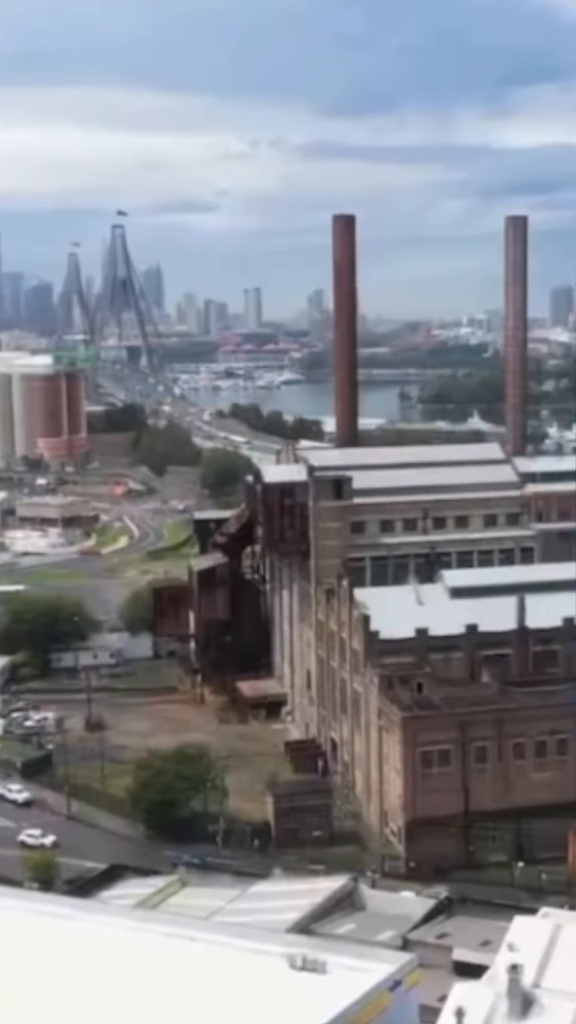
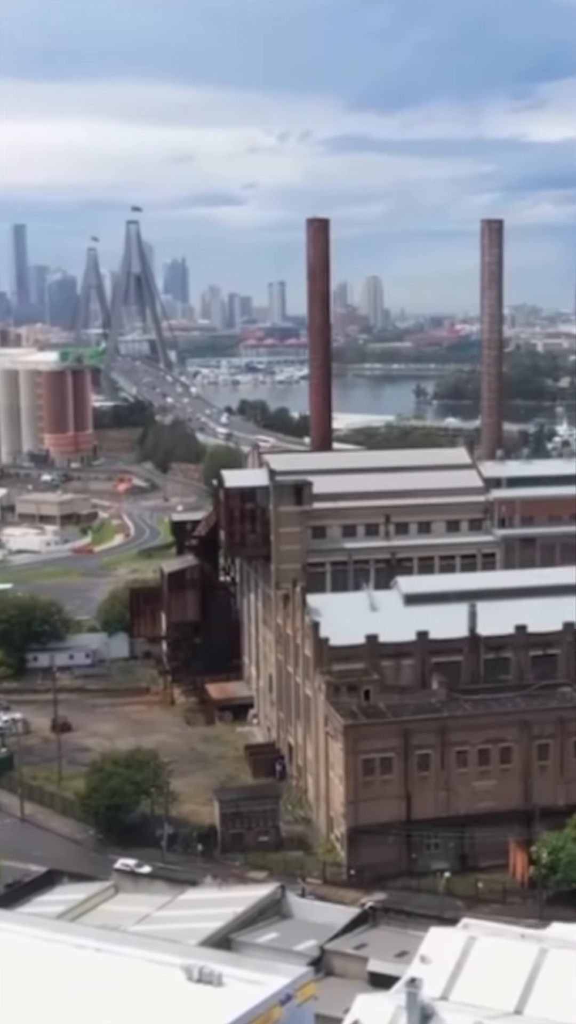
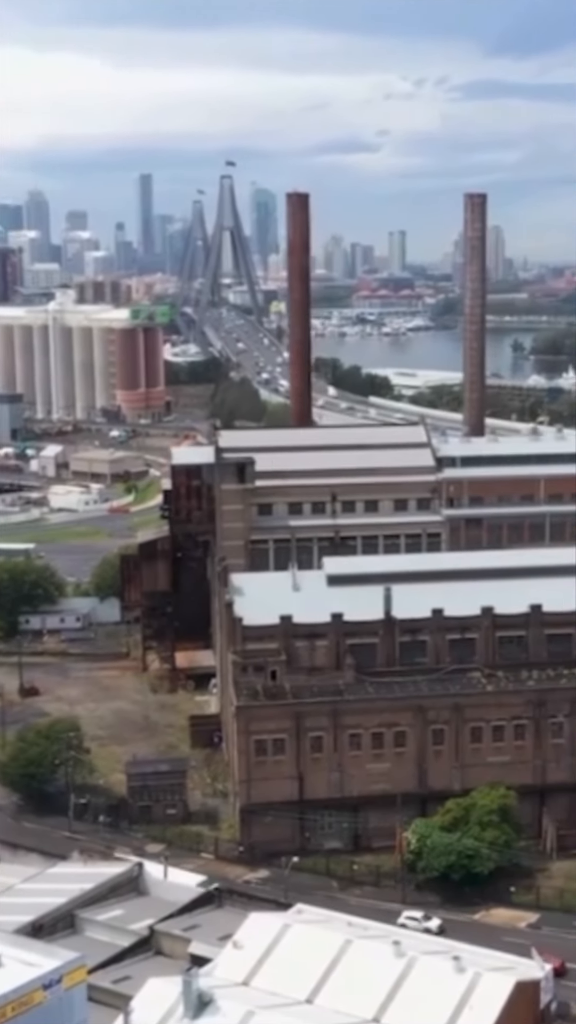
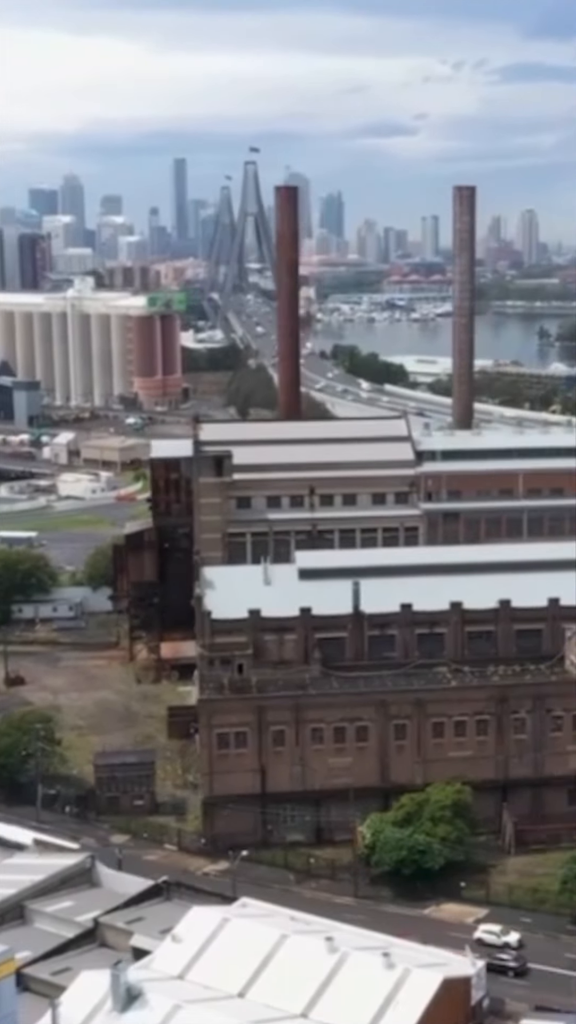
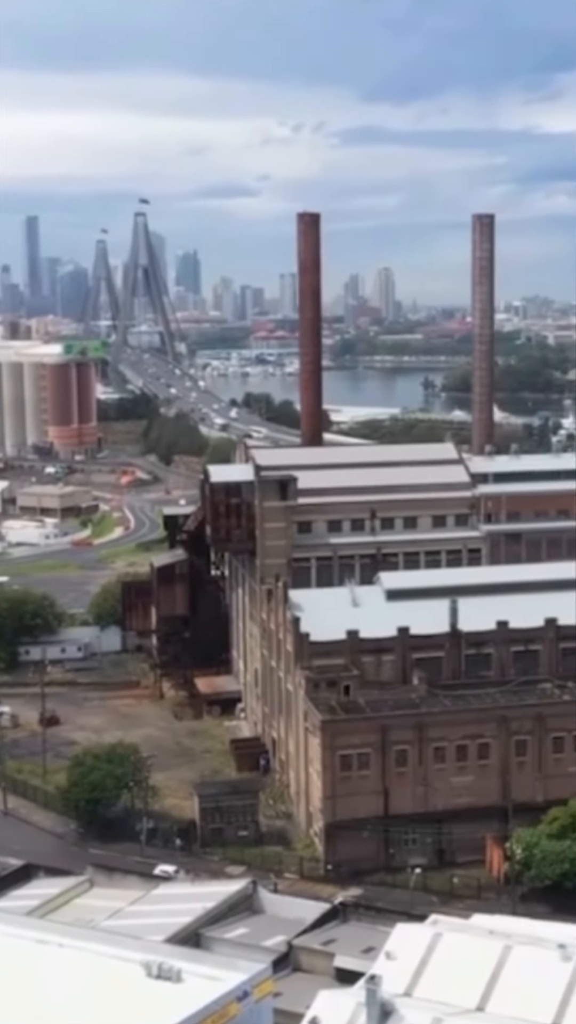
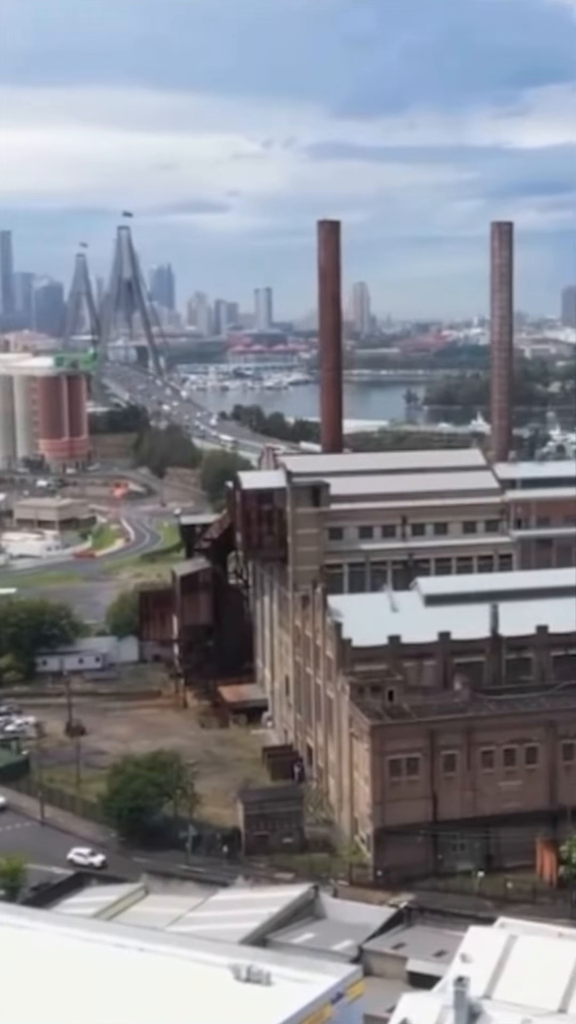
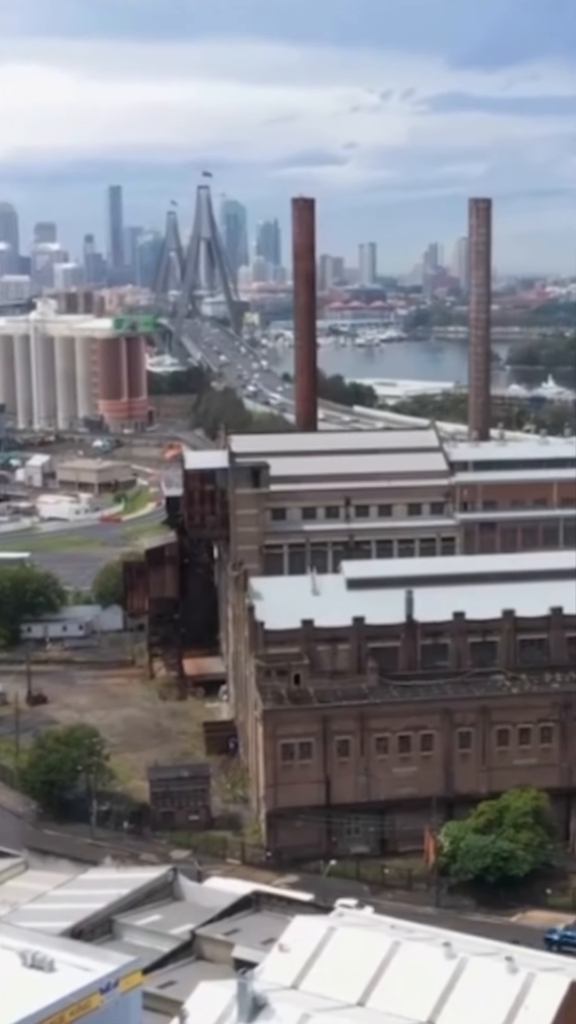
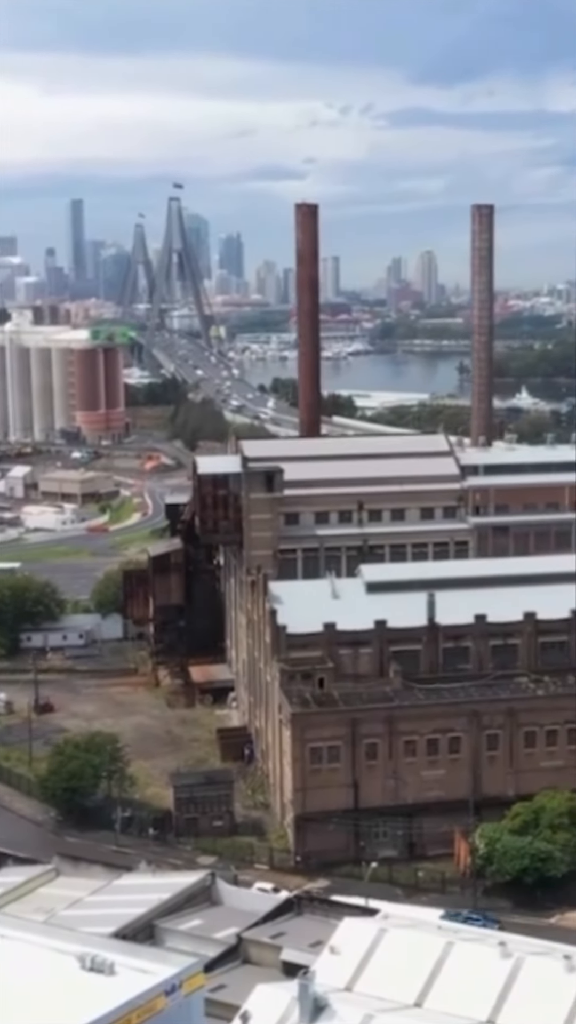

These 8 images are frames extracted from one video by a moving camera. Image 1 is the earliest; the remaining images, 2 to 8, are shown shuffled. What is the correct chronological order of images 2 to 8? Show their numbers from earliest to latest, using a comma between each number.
6, 2, 5, 8, 7, 3, 4
